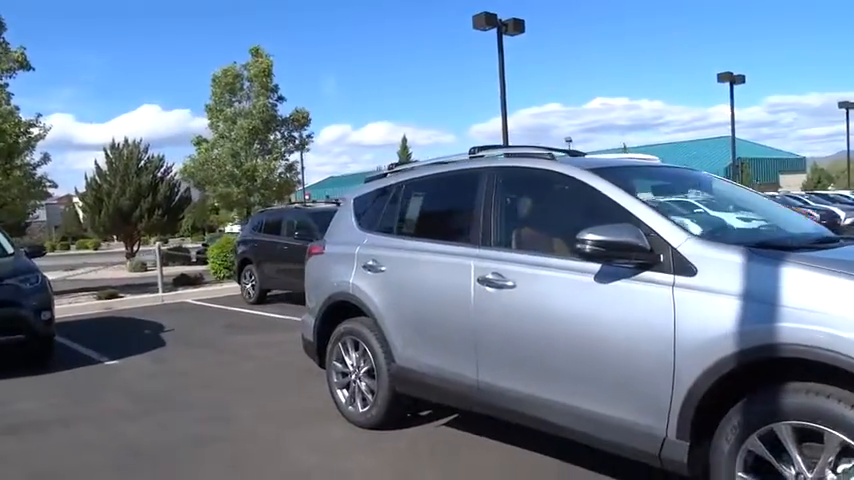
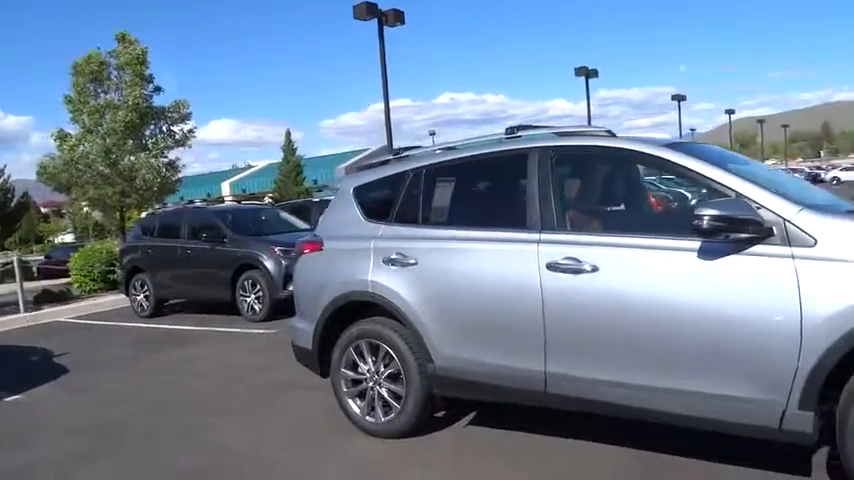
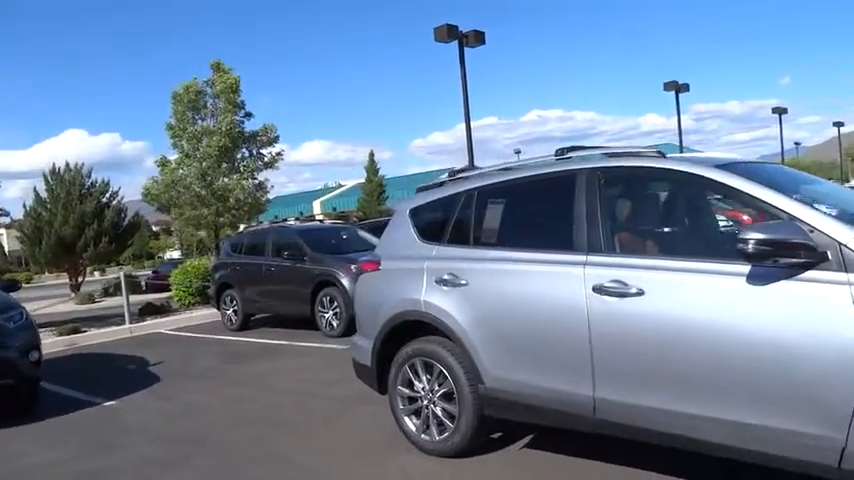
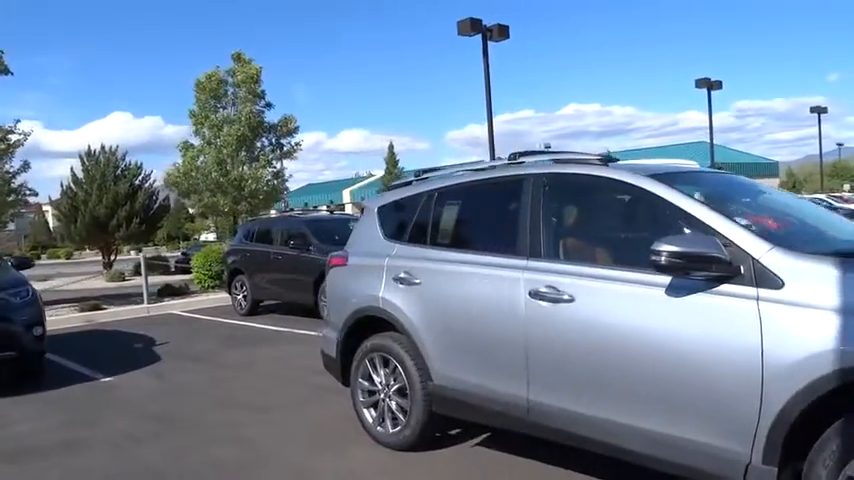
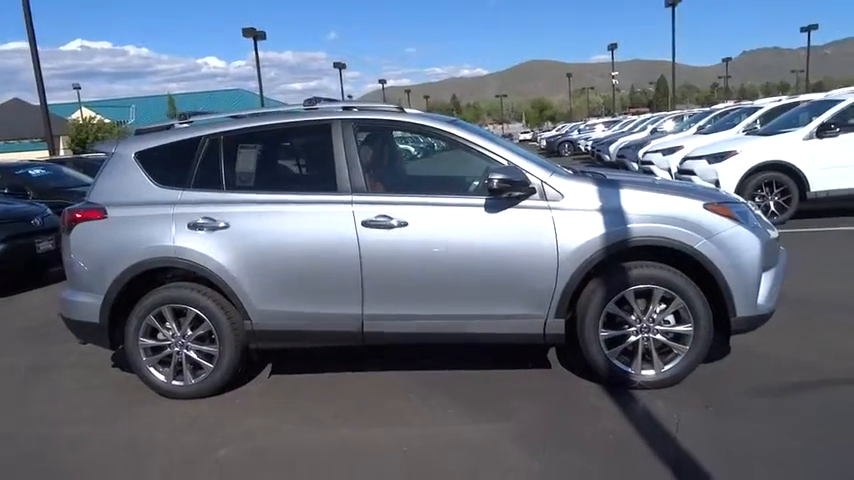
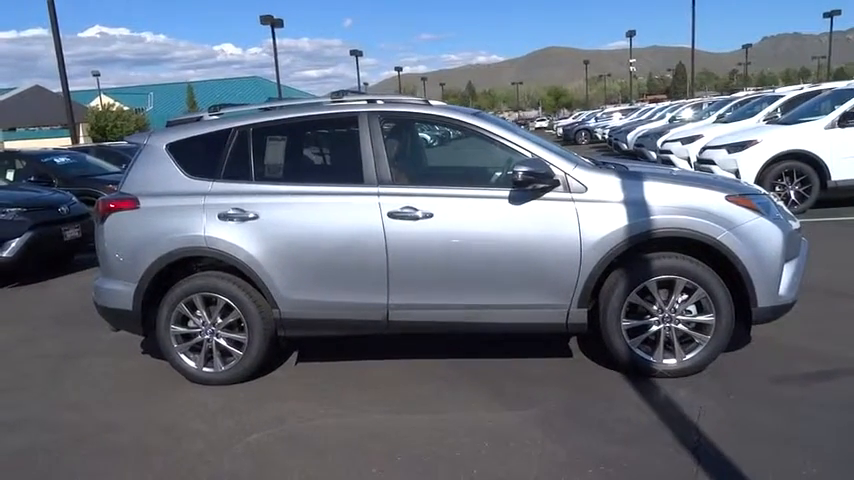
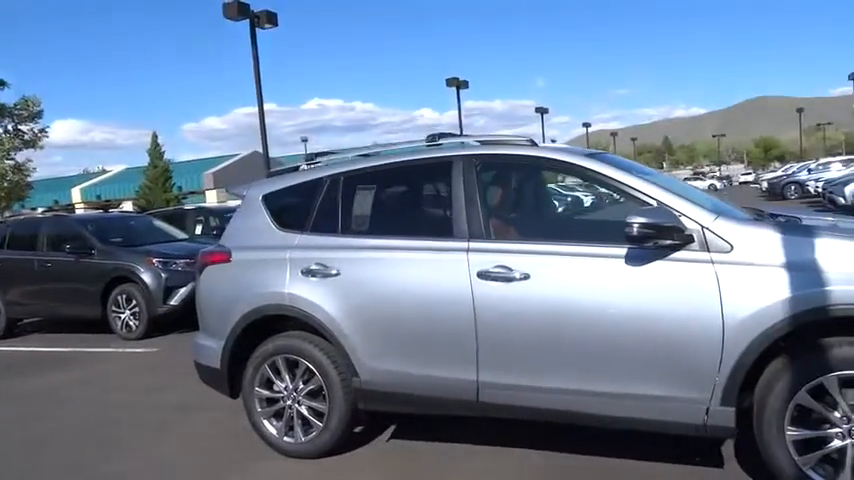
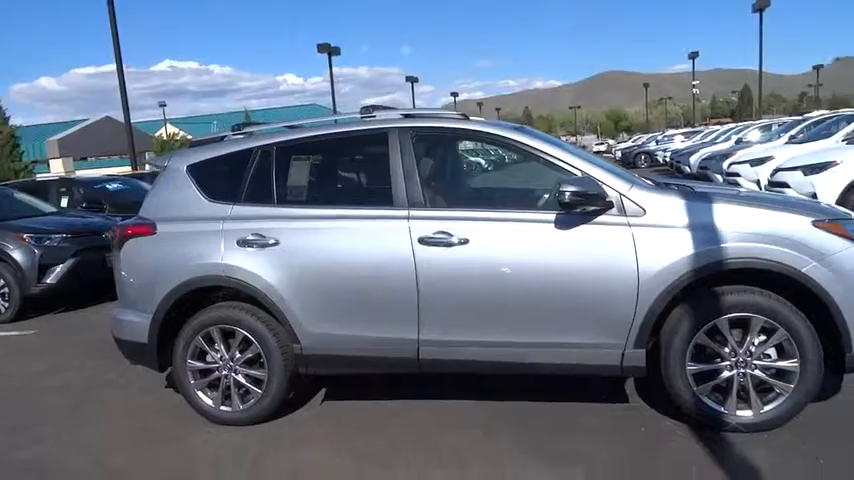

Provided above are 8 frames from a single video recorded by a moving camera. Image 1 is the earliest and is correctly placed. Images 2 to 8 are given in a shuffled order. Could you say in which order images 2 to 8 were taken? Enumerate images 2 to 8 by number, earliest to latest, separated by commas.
4, 3, 2, 7, 8, 5, 6
